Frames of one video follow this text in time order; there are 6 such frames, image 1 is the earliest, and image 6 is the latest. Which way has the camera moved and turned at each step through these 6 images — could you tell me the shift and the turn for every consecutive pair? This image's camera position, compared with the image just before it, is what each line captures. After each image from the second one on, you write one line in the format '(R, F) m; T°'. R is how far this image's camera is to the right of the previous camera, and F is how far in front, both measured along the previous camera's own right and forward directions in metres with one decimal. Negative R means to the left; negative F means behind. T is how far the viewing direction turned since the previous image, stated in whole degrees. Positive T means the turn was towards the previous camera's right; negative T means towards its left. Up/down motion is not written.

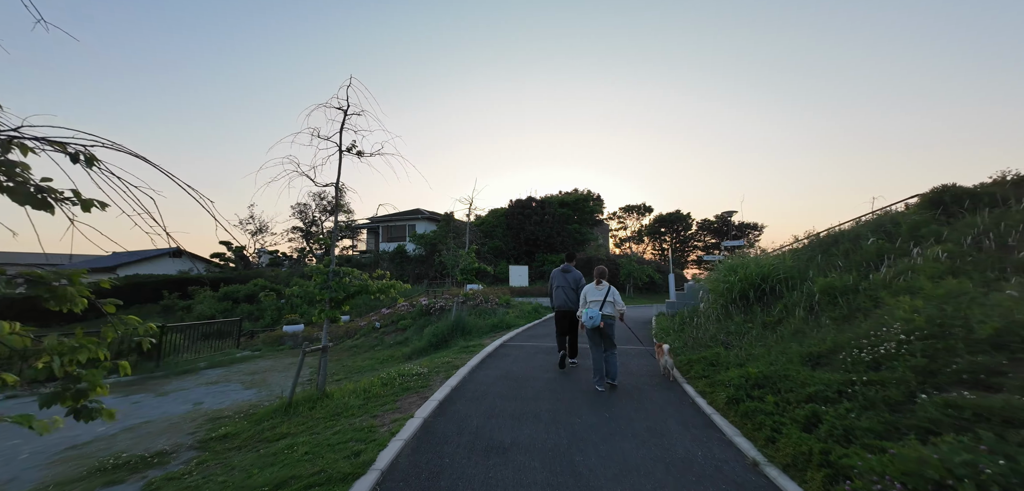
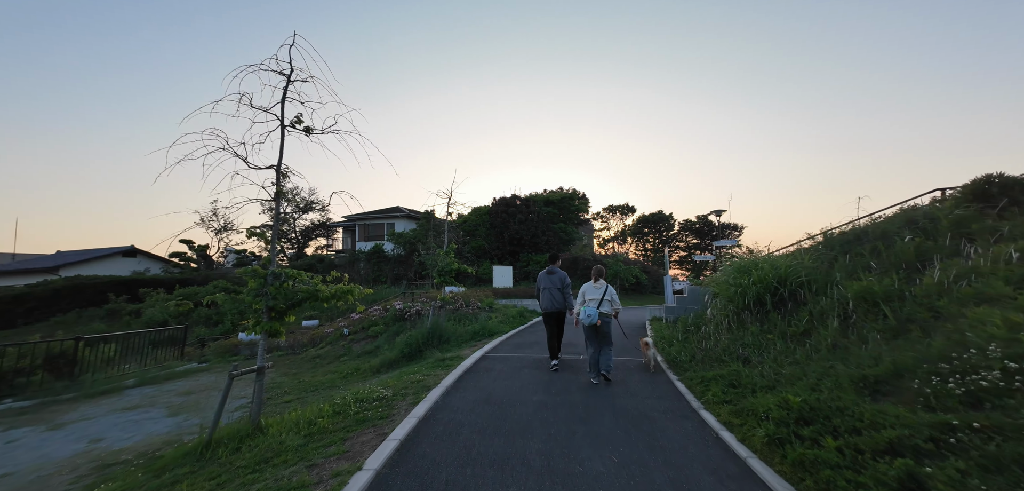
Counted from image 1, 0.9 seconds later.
(0.0, +1.1) m; +2°
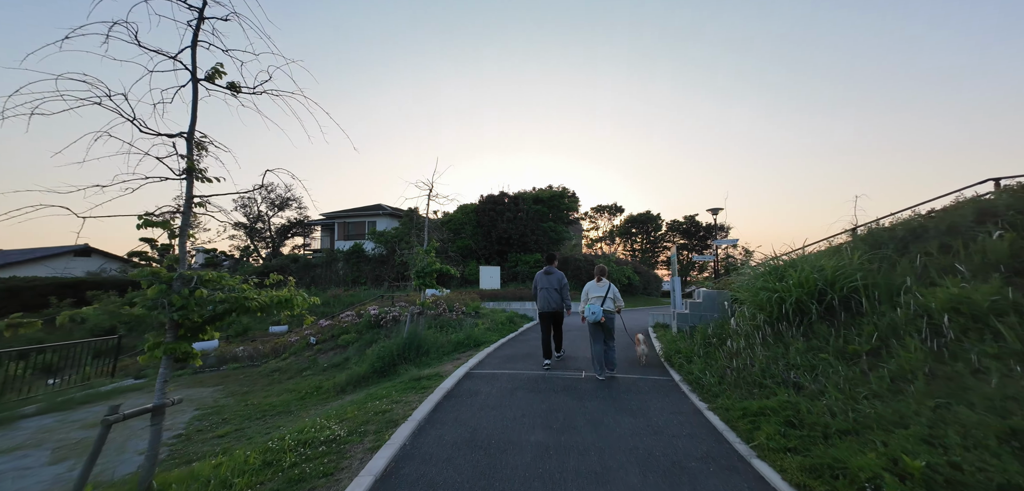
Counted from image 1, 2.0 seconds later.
(0.0, +1.3) m; +2°
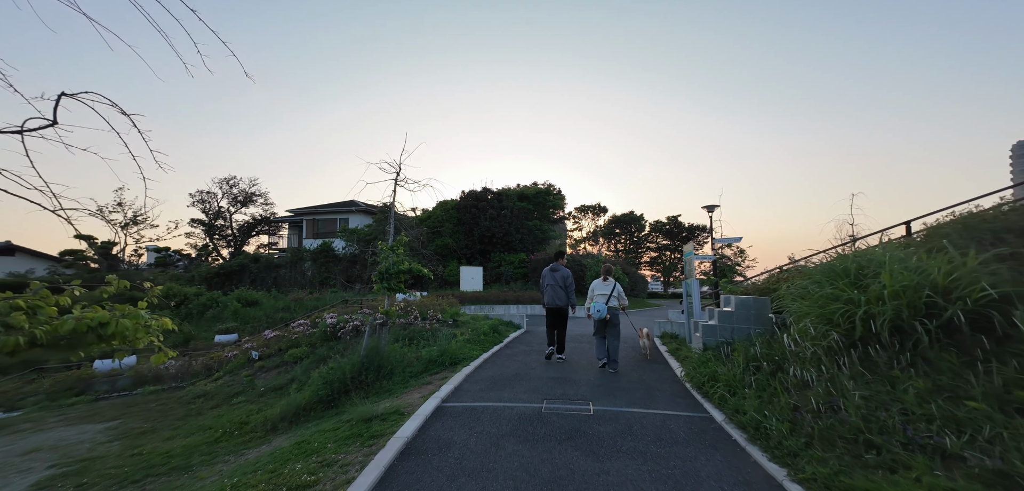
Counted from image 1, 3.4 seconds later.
(0.0, +1.7) m; +2°
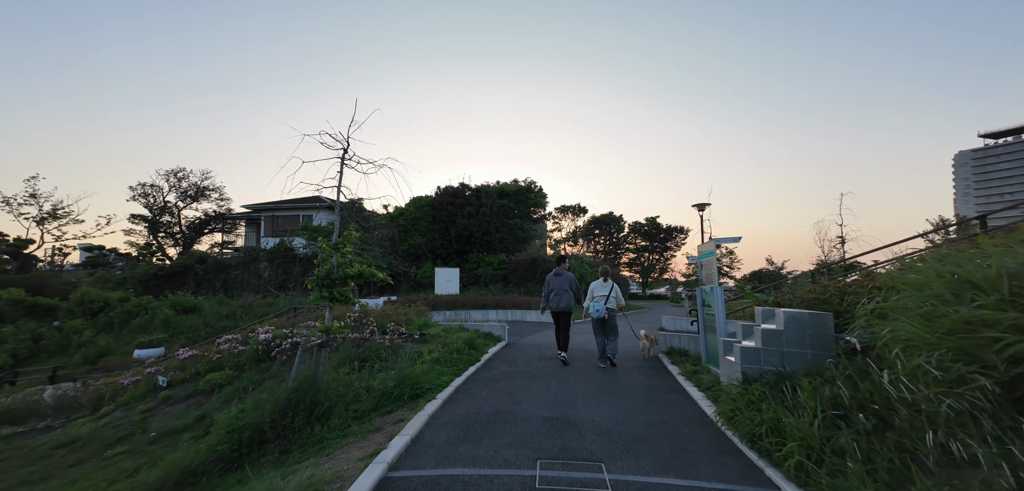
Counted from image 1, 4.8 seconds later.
(0.0, +1.7) m; +3°
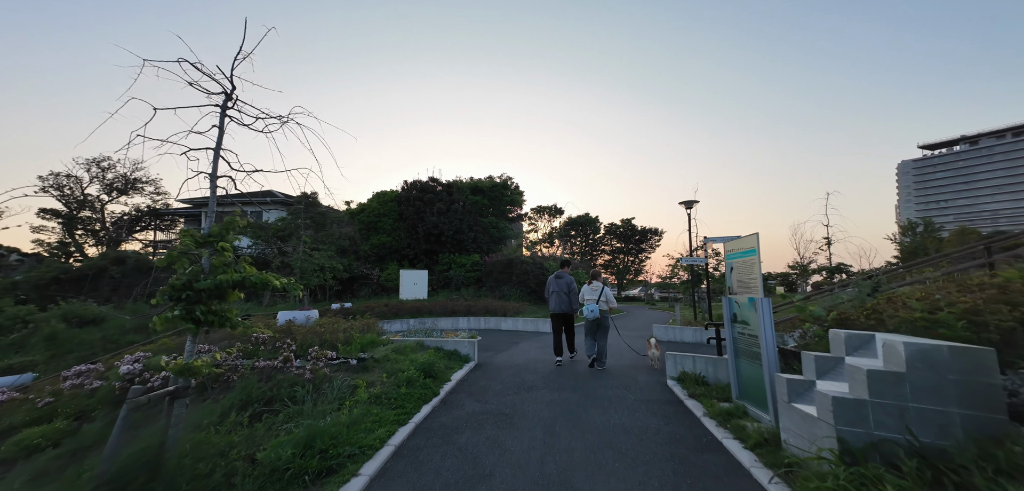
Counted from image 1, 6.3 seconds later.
(+0.1, +2.0) m; +3°
